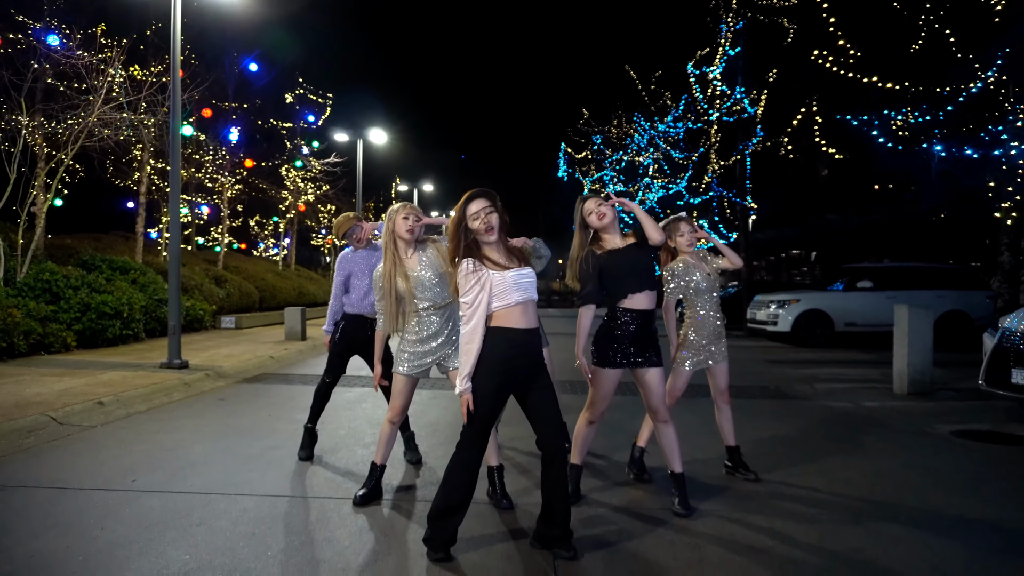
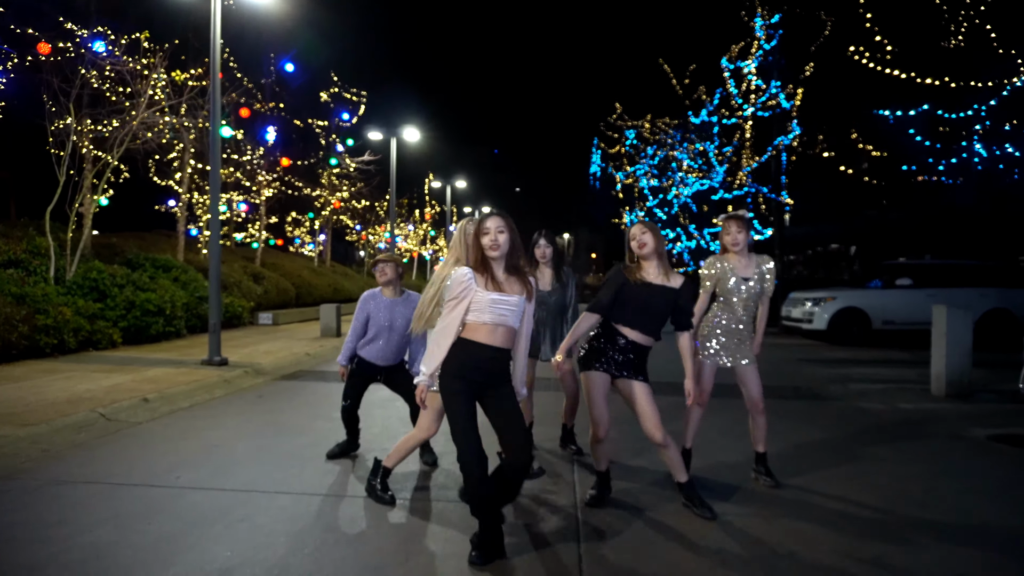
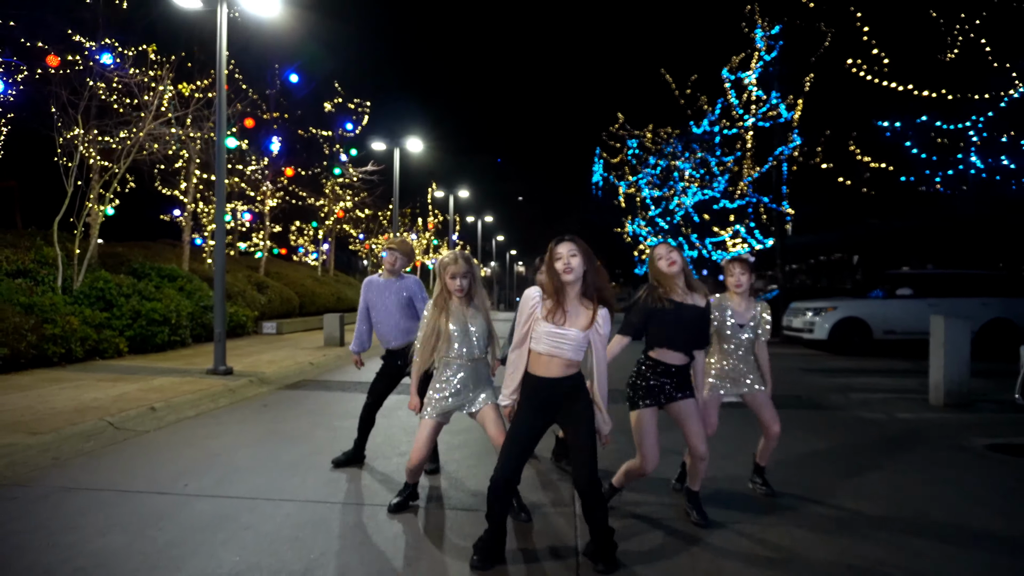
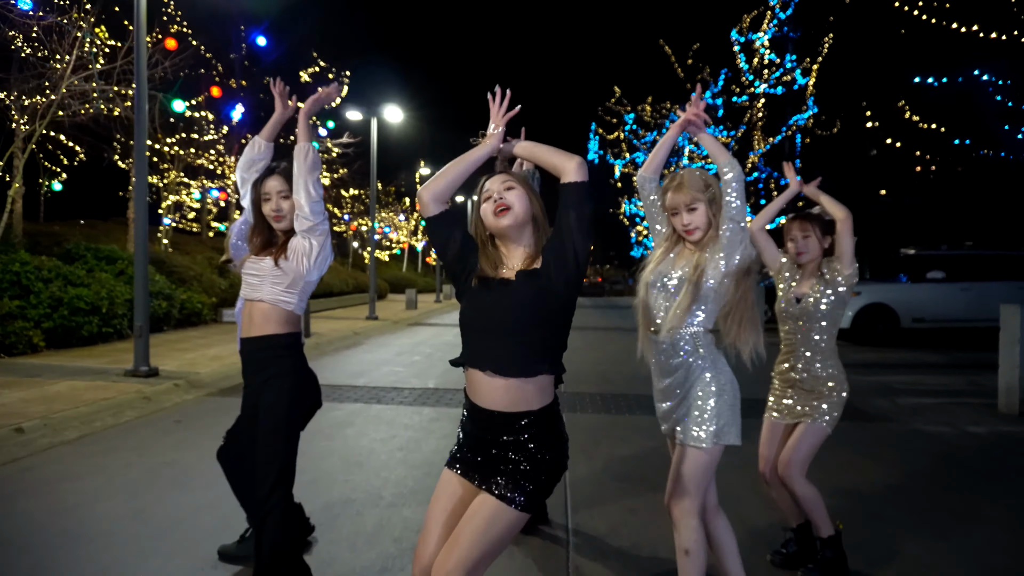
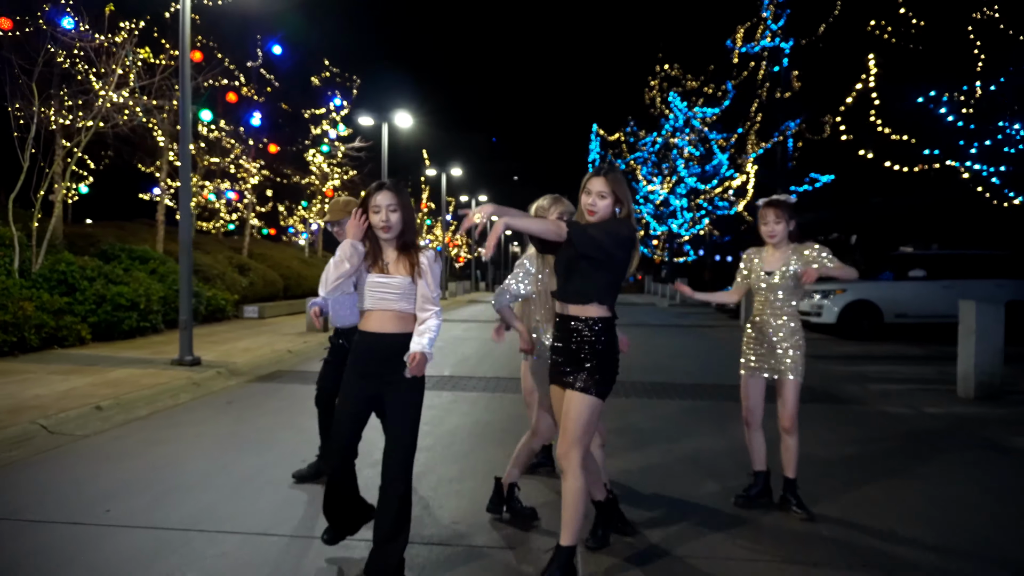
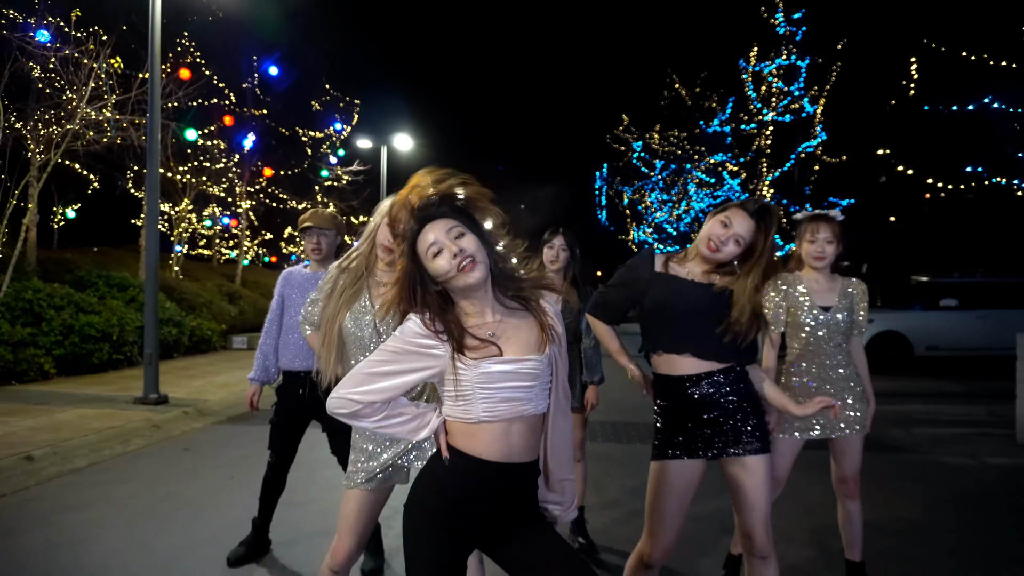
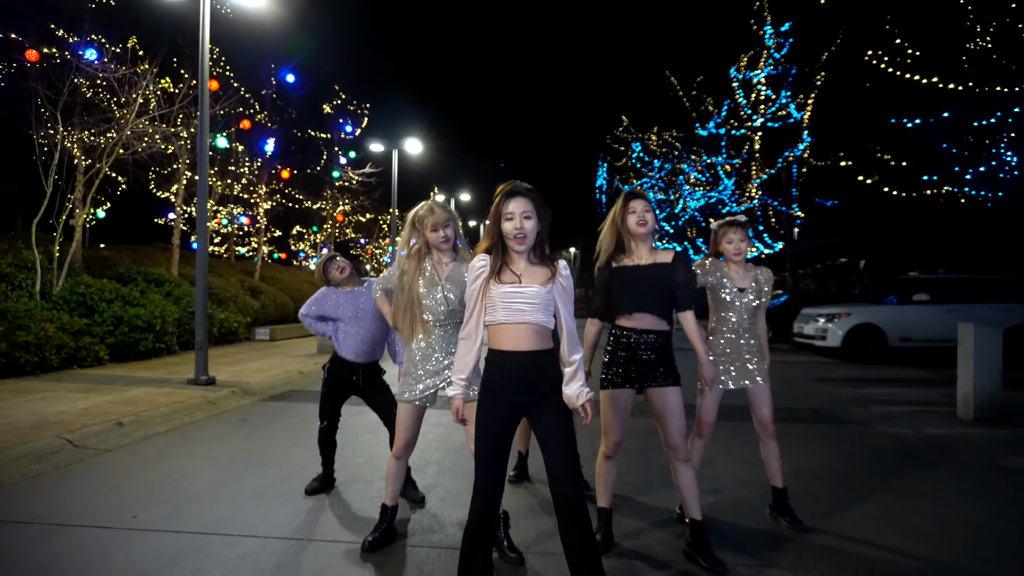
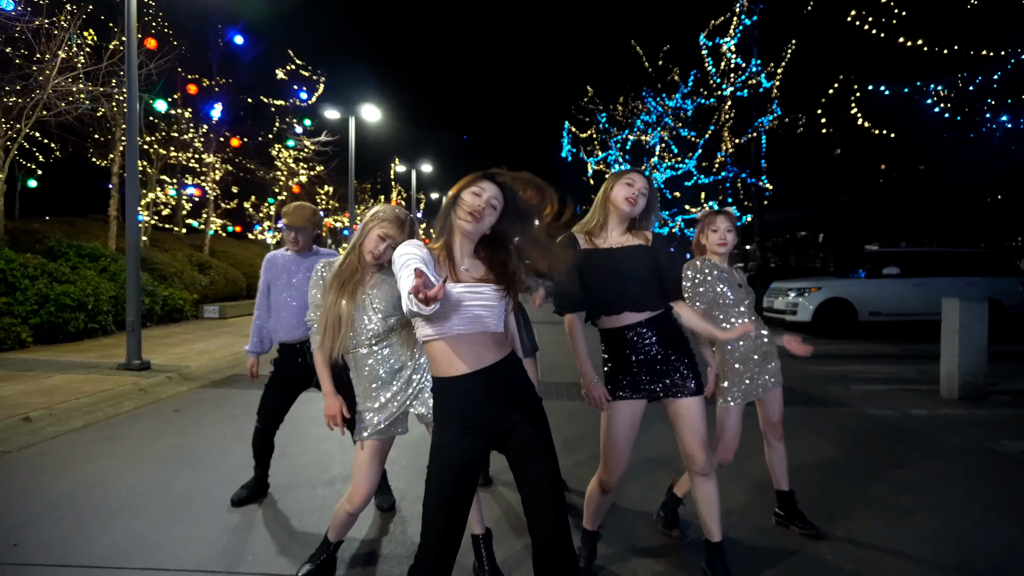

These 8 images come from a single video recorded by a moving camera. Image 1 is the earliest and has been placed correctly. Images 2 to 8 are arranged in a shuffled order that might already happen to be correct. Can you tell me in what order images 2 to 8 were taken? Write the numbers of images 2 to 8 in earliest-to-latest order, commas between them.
8, 6, 7, 3, 2, 5, 4
